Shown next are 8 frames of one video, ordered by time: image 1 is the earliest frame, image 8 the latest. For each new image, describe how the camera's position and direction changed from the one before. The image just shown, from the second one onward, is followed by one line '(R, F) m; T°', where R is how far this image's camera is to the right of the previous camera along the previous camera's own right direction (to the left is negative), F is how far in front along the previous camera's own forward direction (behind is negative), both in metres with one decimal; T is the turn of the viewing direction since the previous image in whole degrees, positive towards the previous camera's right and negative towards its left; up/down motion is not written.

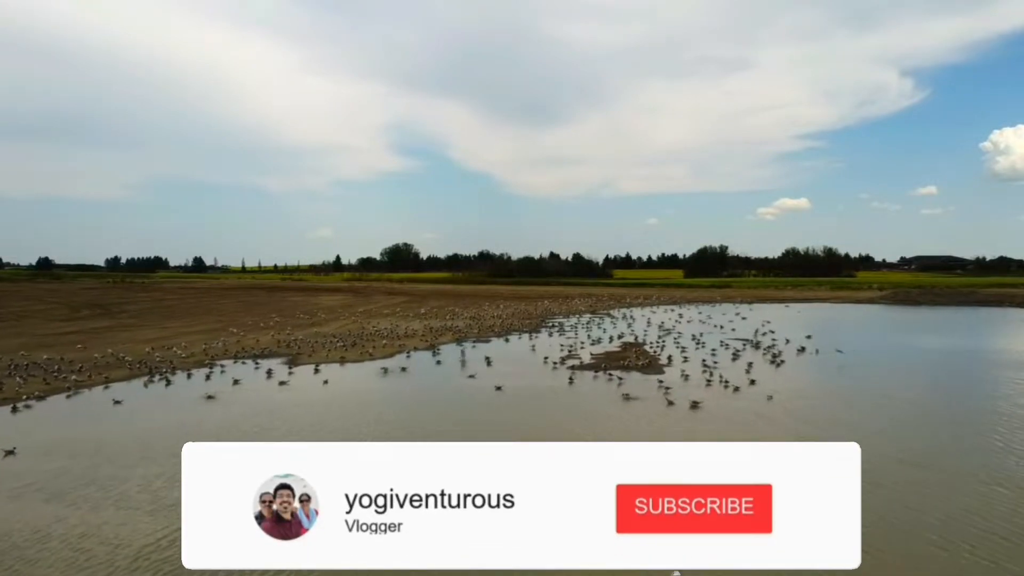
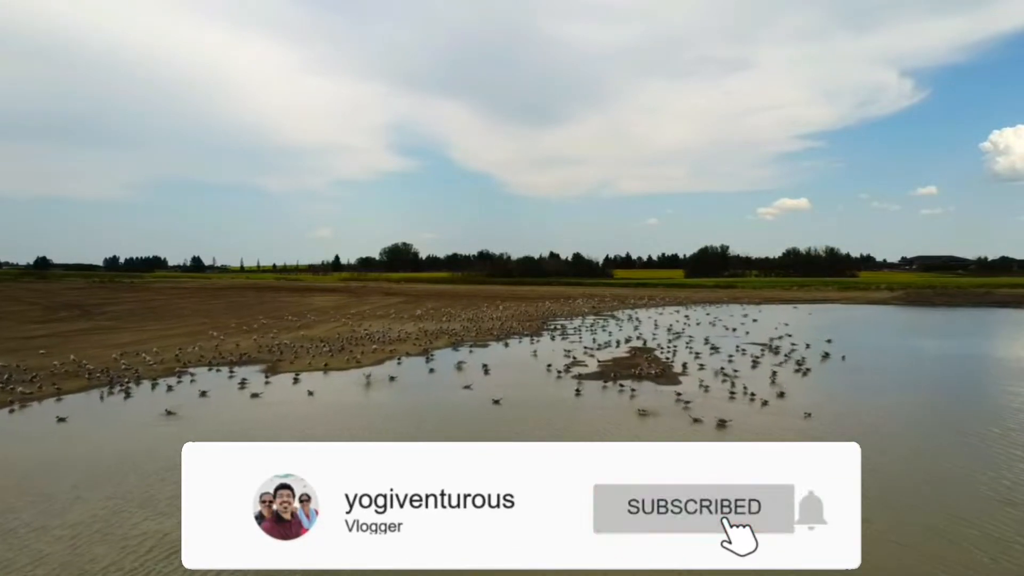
(0.0, +2.5) m; 0°
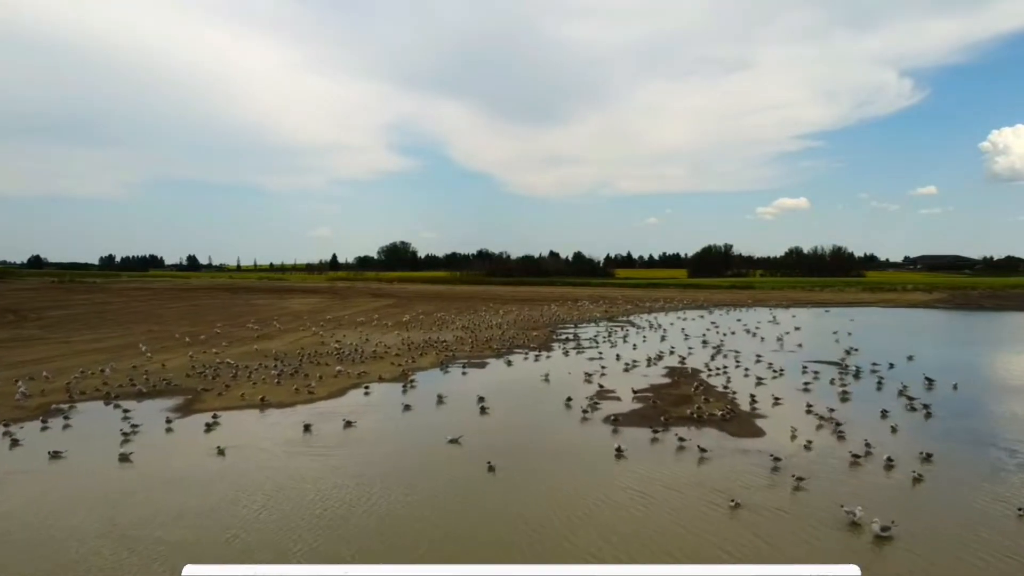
(-0.2, +7.1) m; 0°
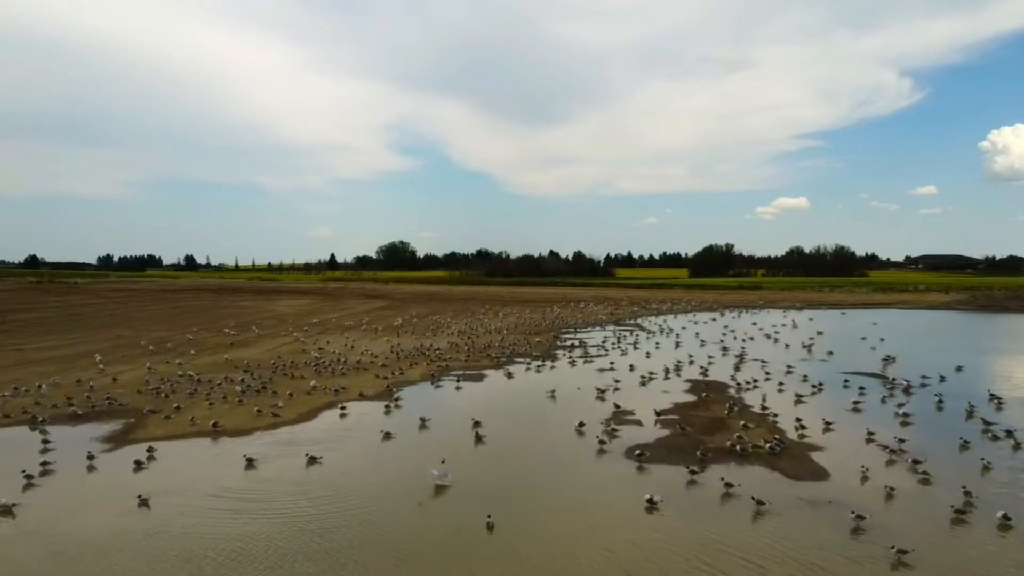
(0.0, +3.1) m; 0°
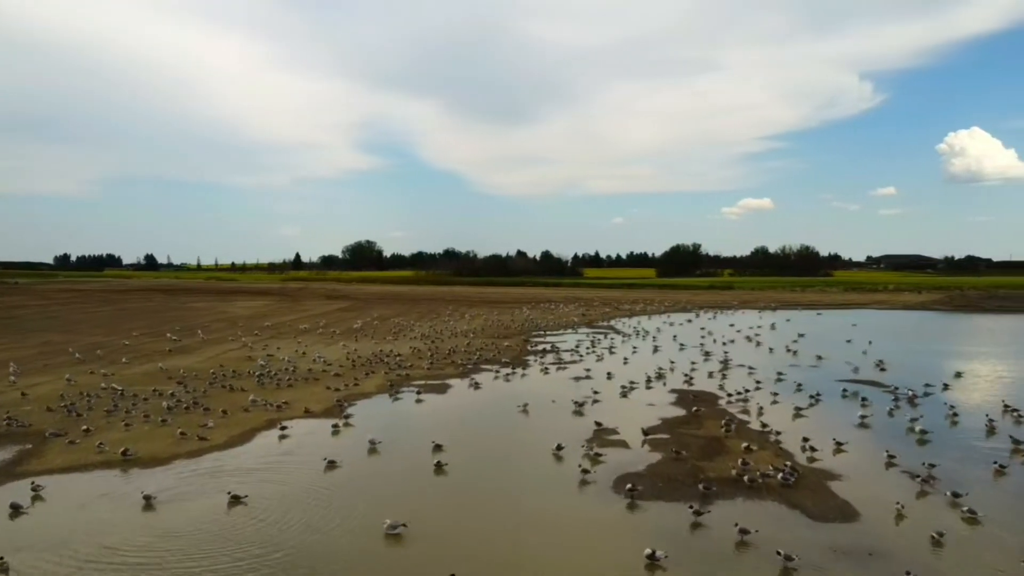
(0.0, +2.3) m; +2°
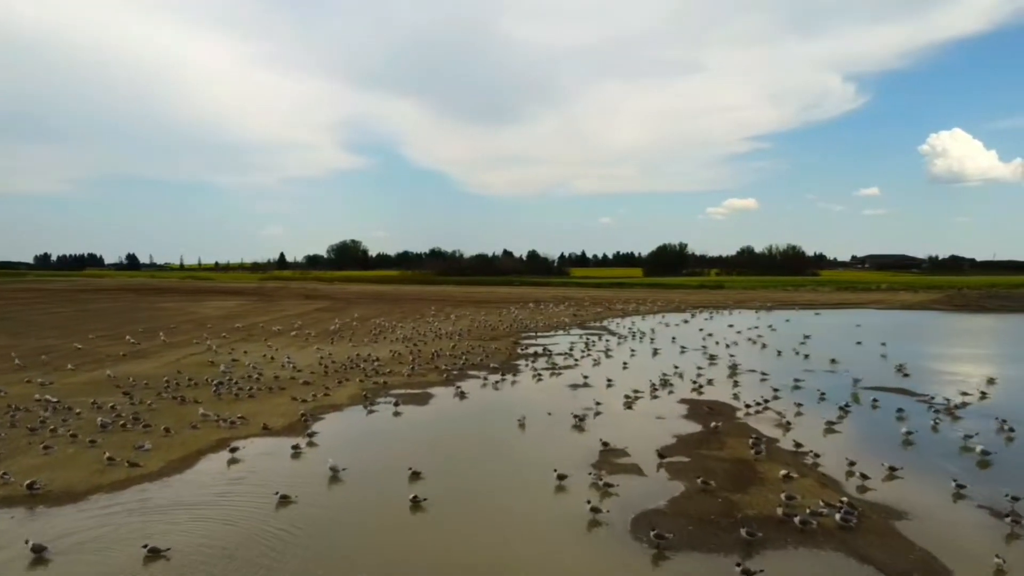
(-0.1, +2.4) m; +1°
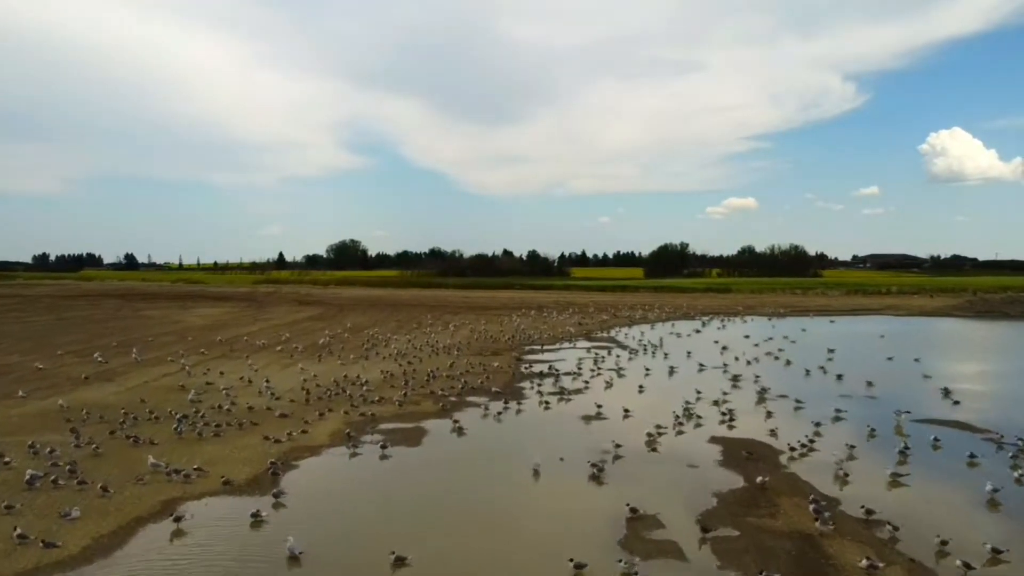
(-0.1, +2.5) m; 0°
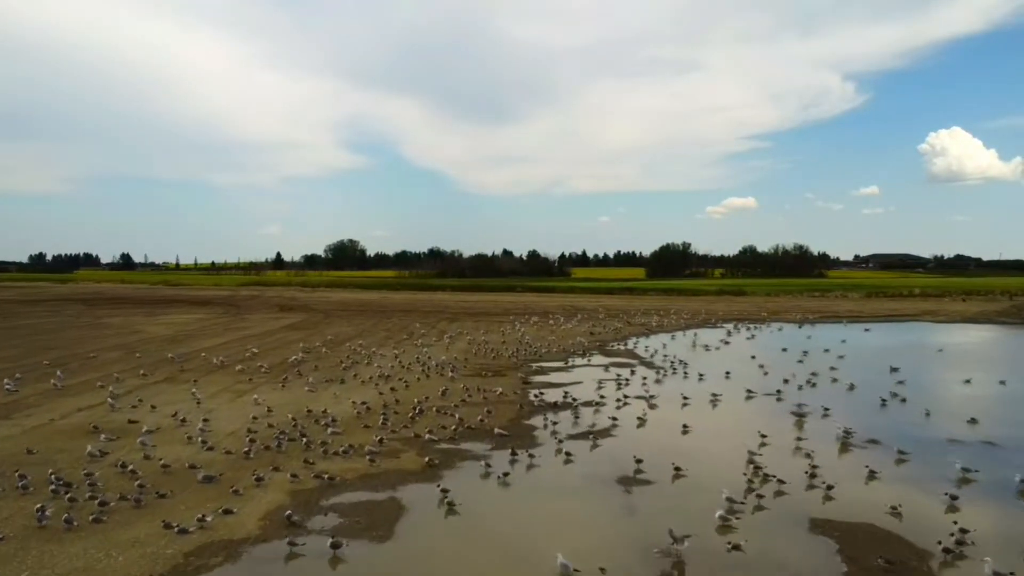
(-0.2, +5.0) m; 0°
